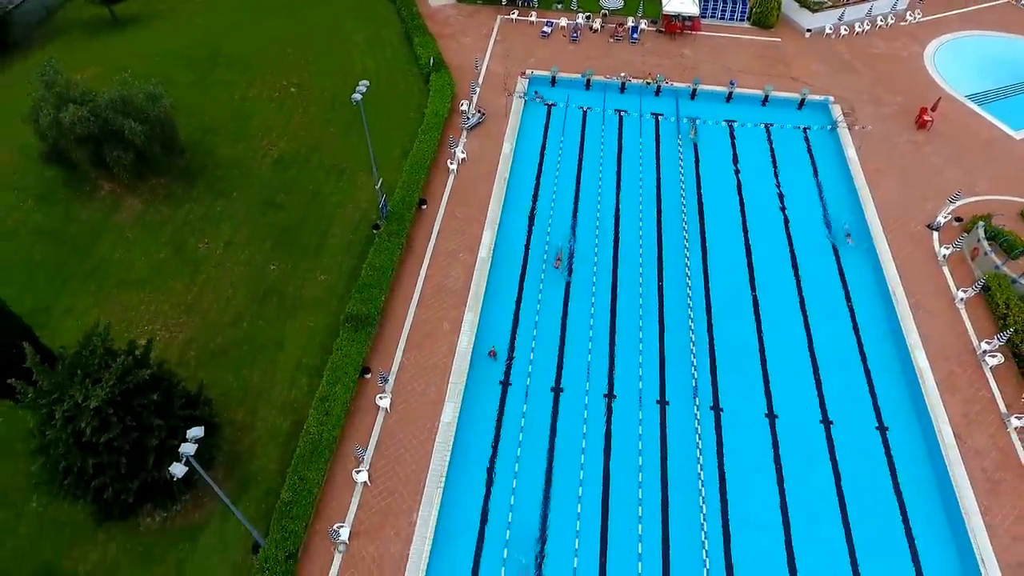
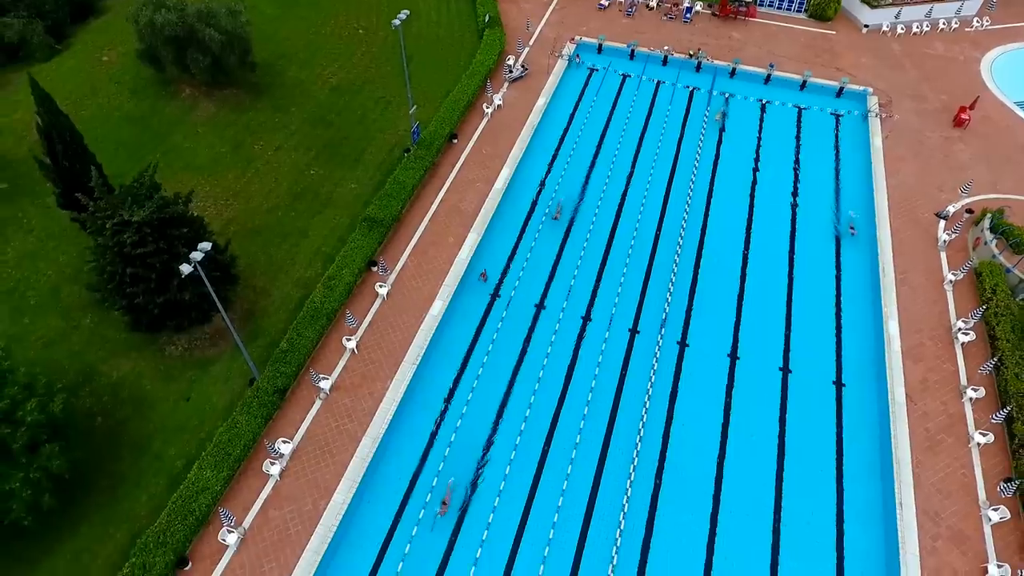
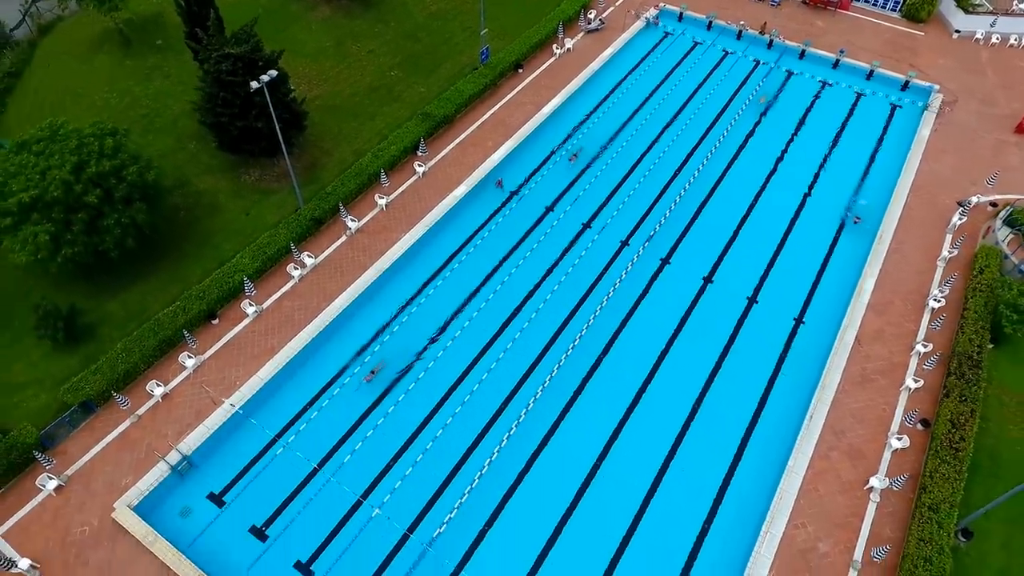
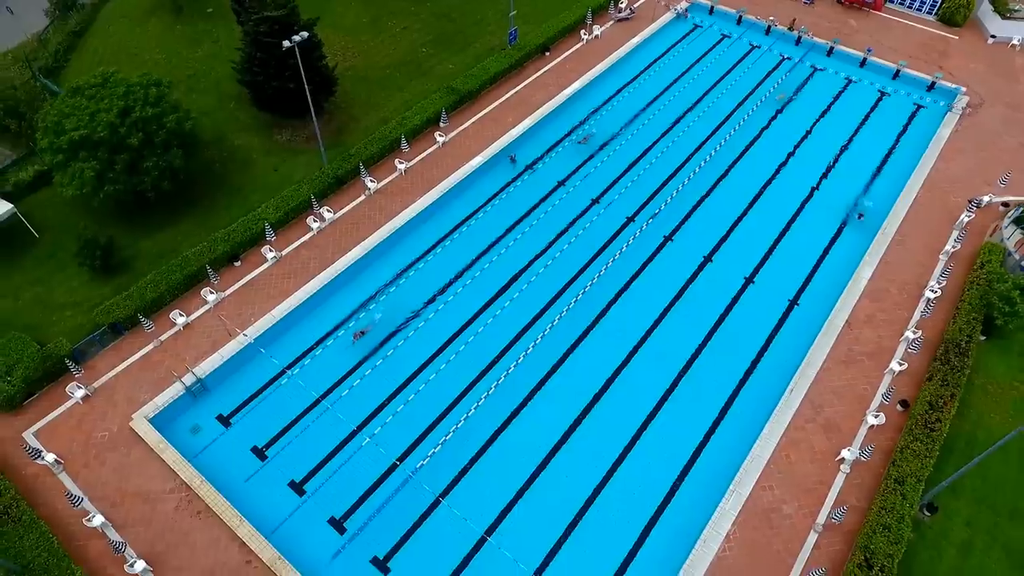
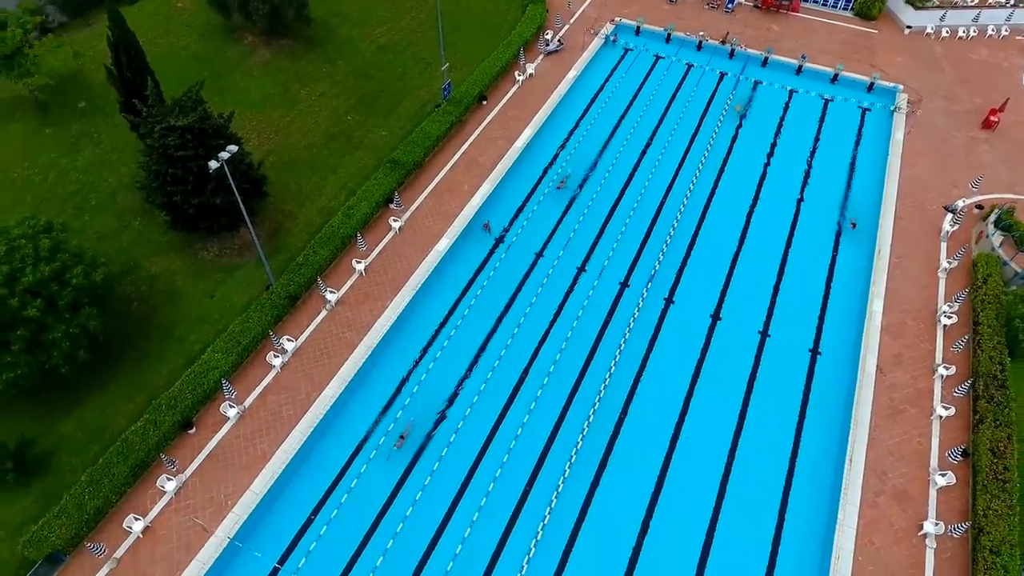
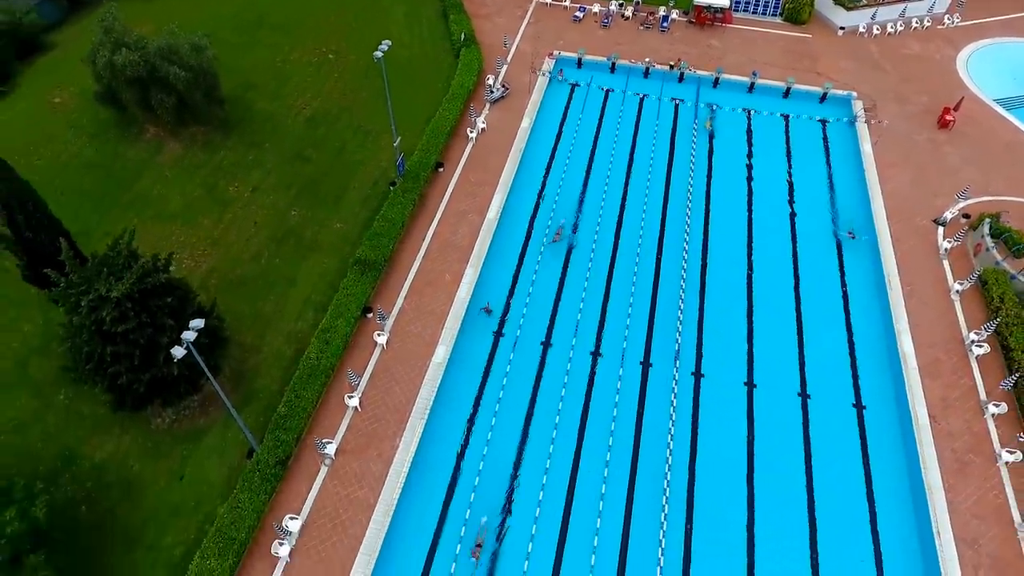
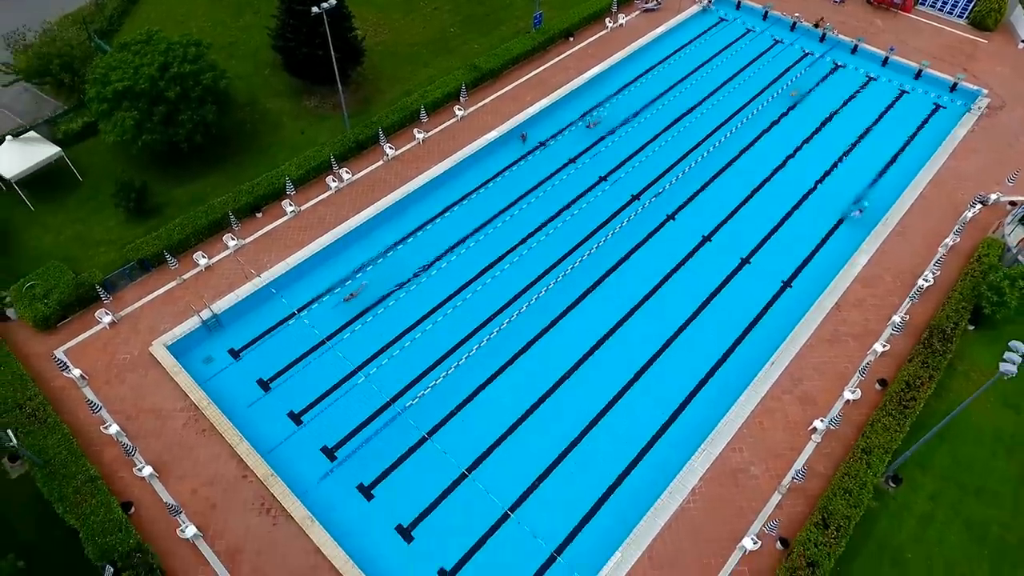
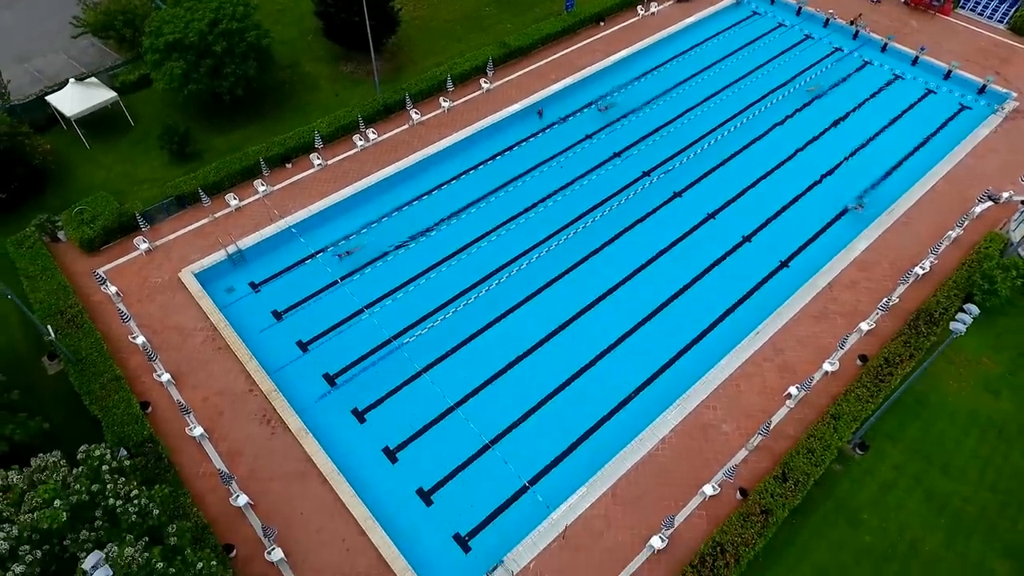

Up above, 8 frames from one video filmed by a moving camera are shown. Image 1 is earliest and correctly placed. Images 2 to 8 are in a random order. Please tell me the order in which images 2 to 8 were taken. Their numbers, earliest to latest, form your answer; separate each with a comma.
6, 2, 5, 3, 4, 7, 8
